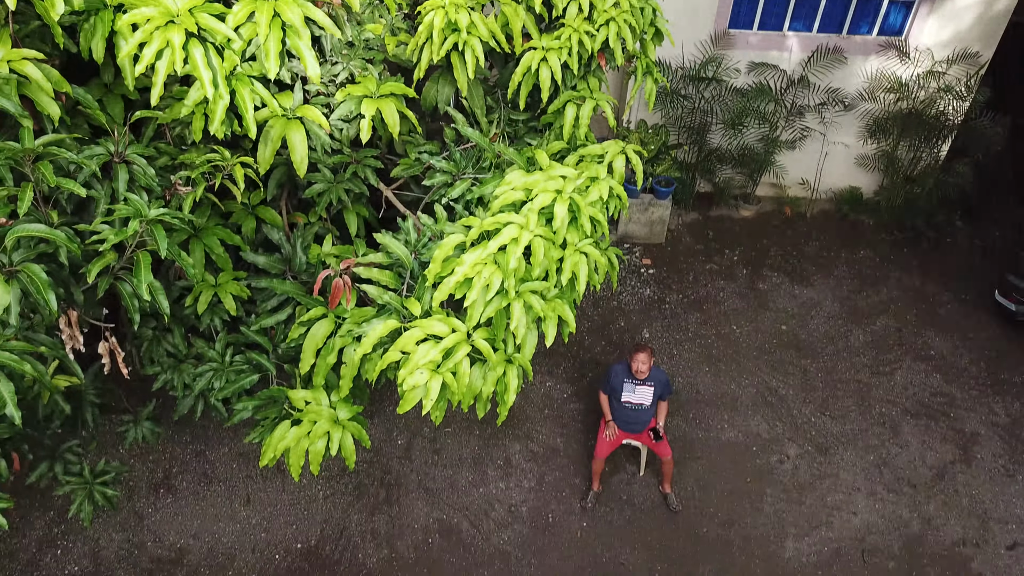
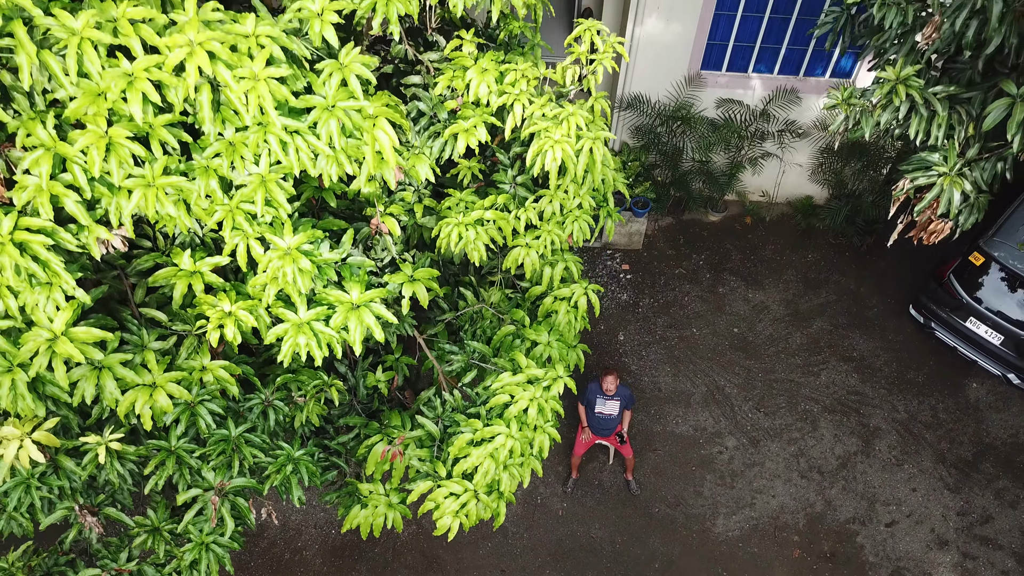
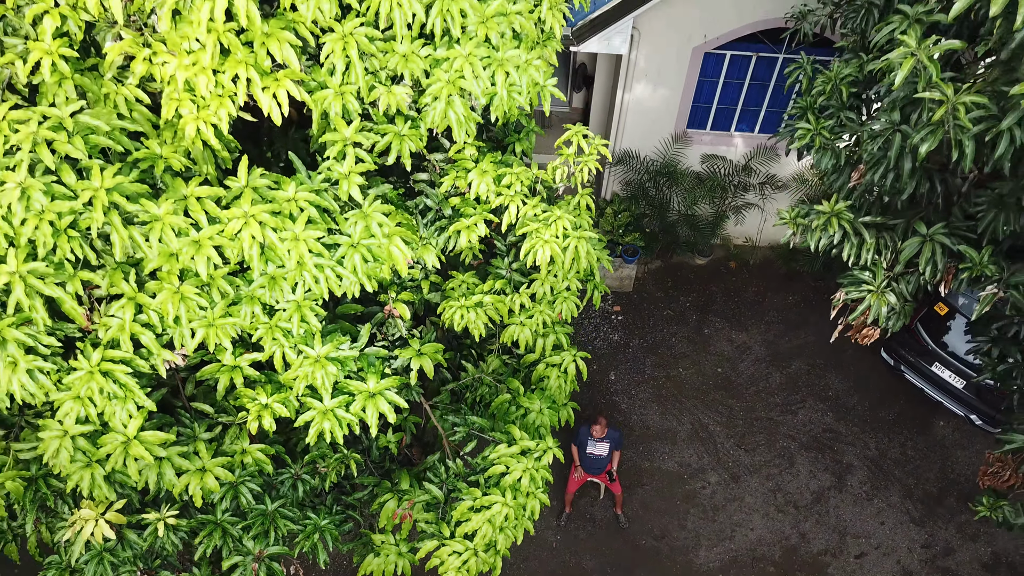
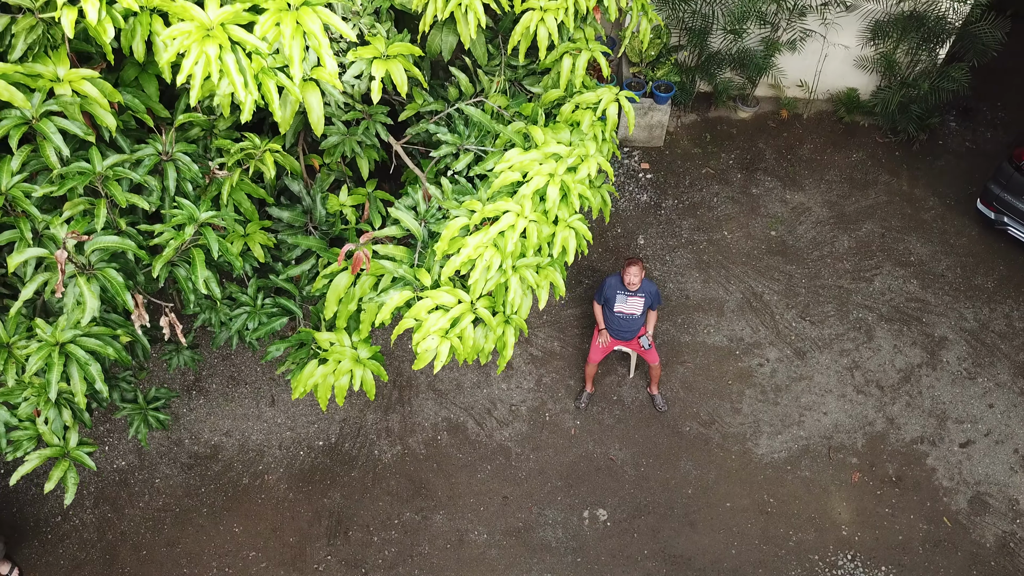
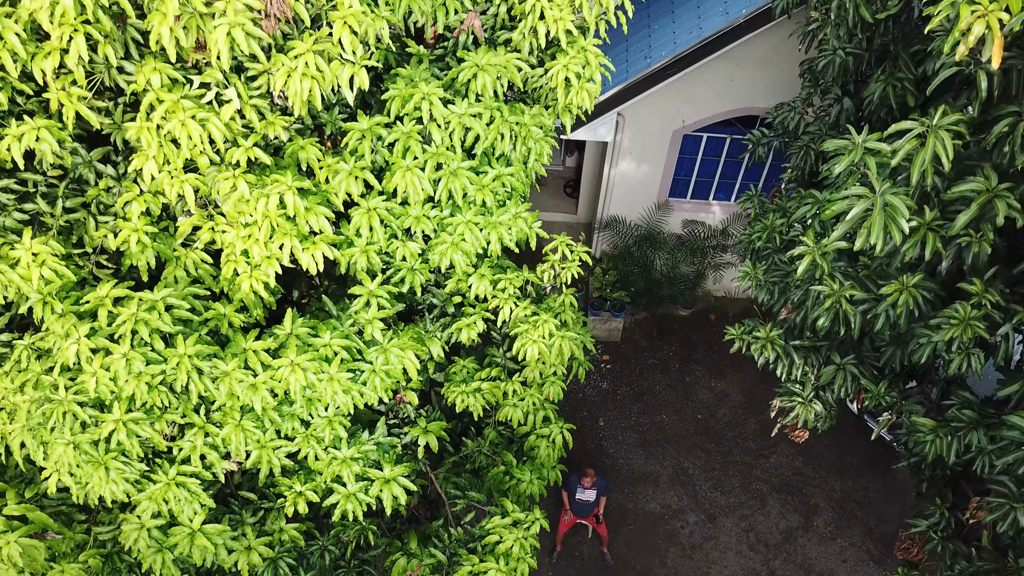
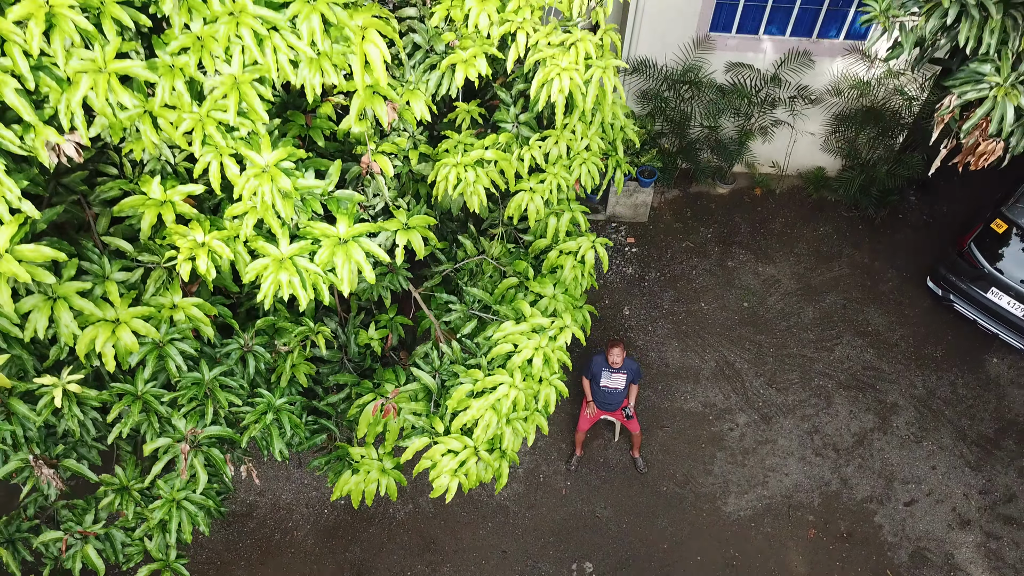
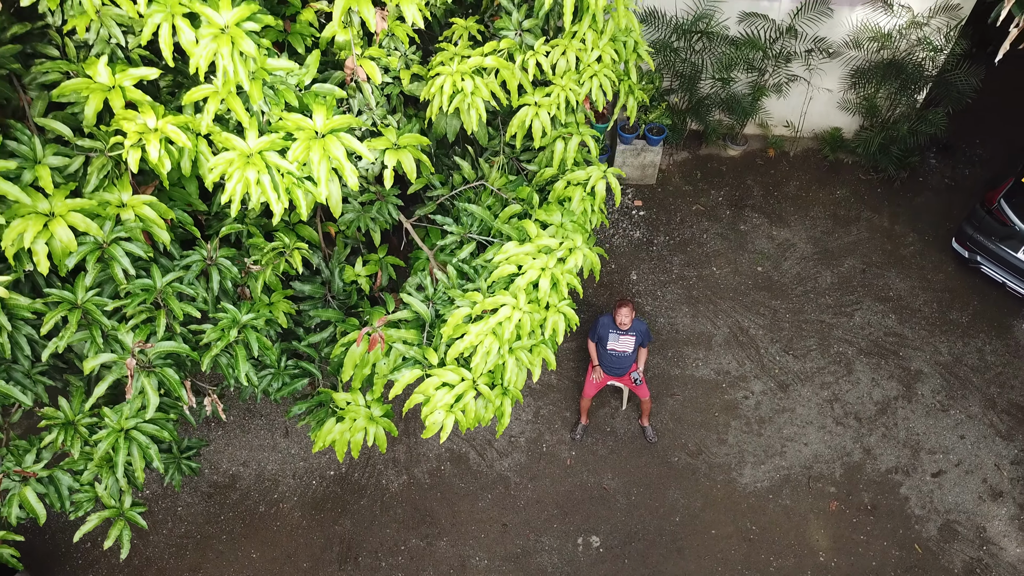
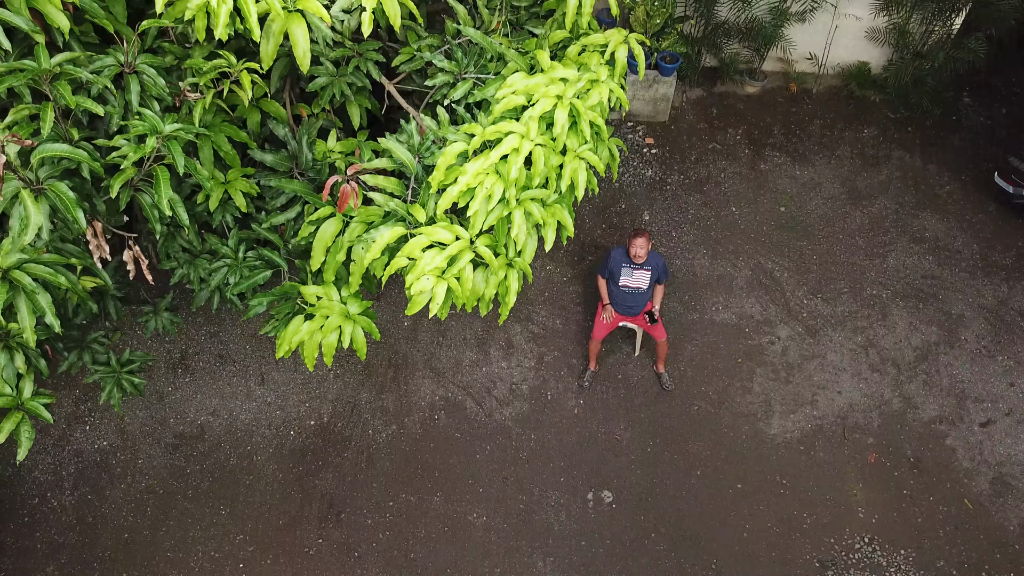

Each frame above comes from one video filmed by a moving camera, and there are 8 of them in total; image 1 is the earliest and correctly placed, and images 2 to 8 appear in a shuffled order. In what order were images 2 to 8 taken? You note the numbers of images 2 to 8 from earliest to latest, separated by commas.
8, 4, 7, 6, 2, 3, 5
